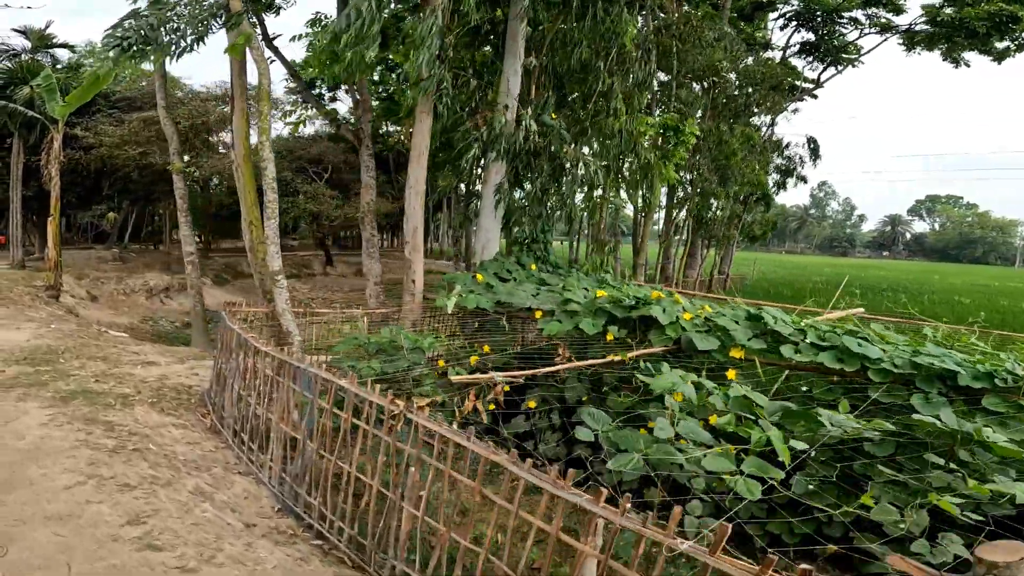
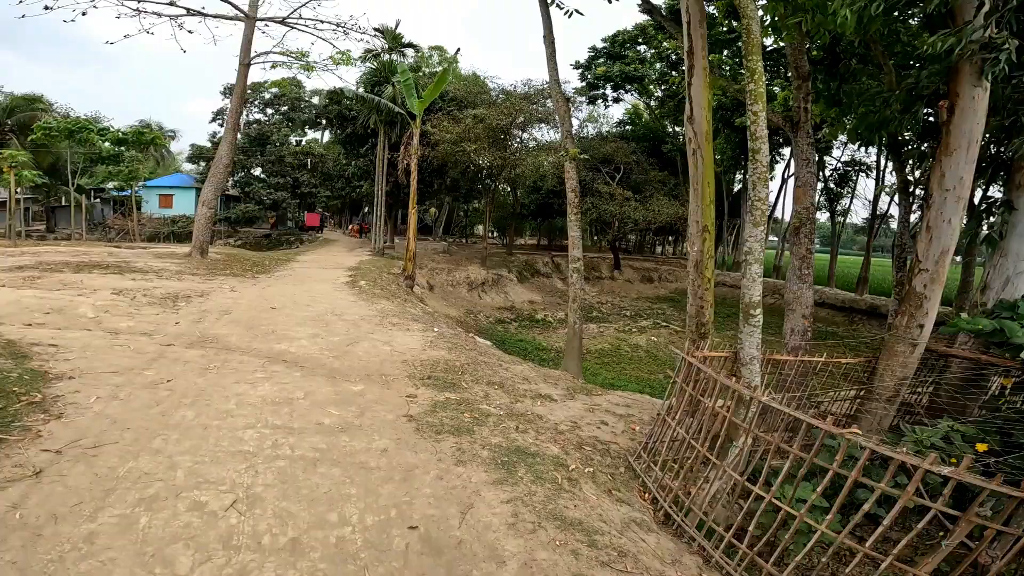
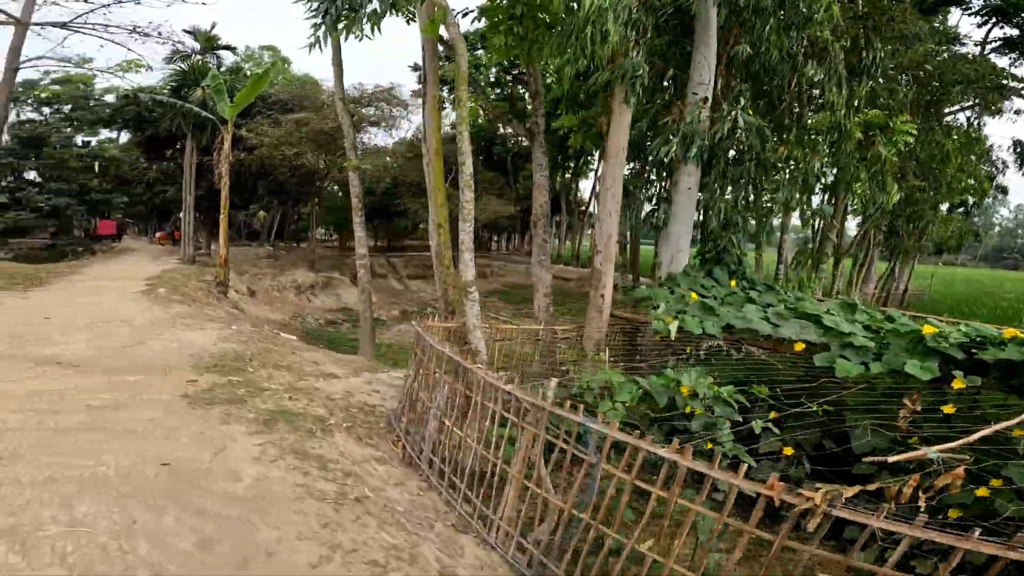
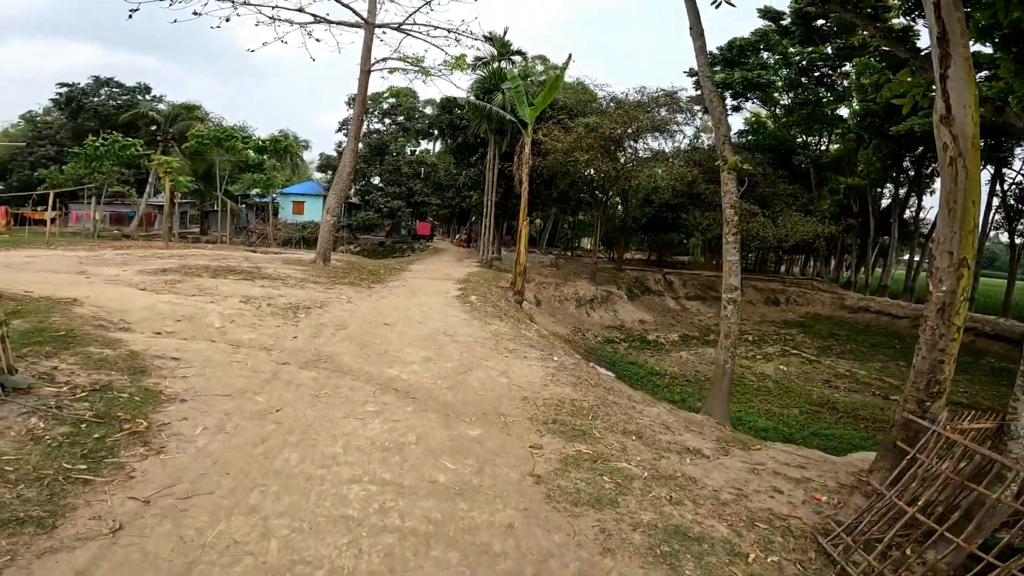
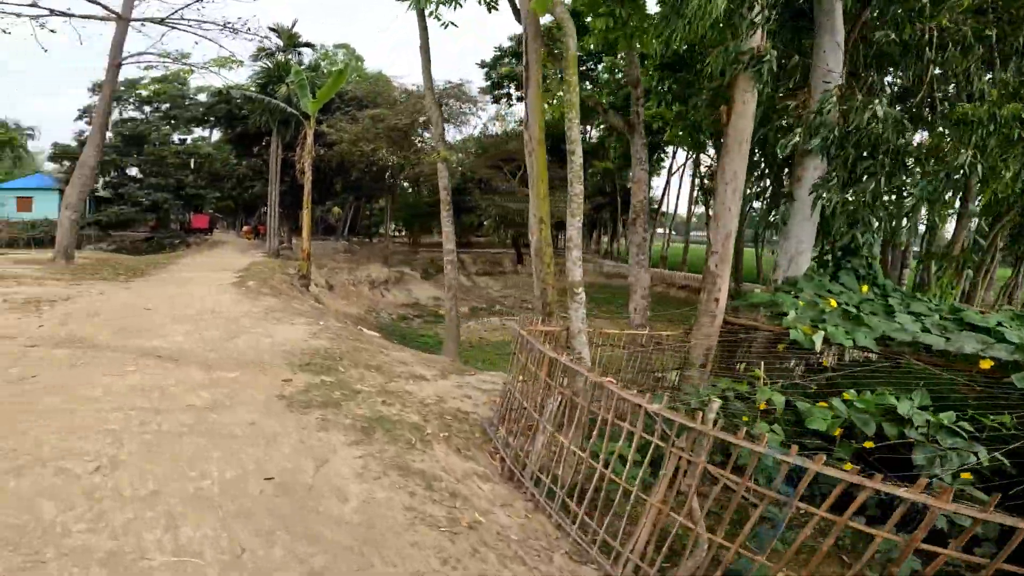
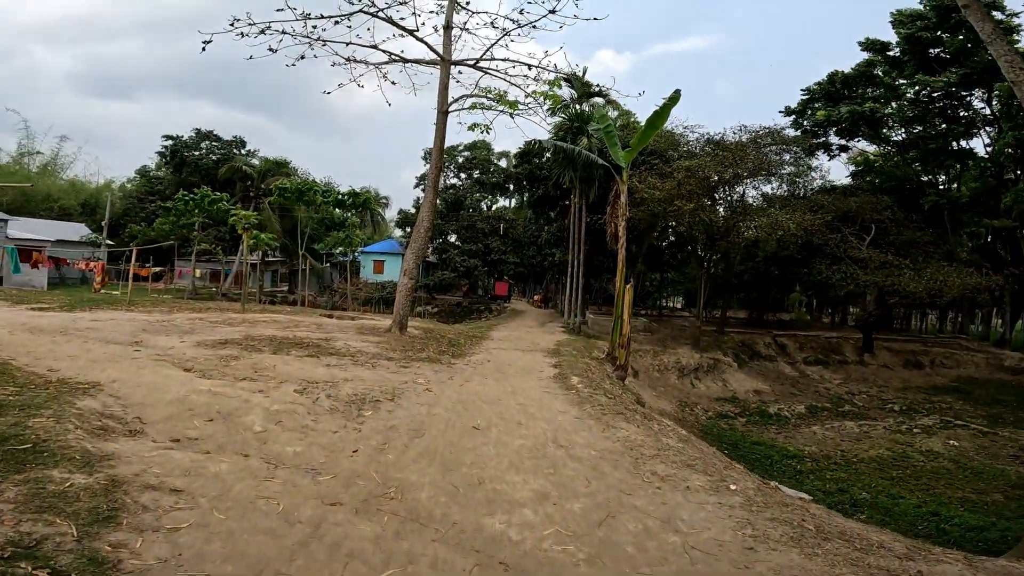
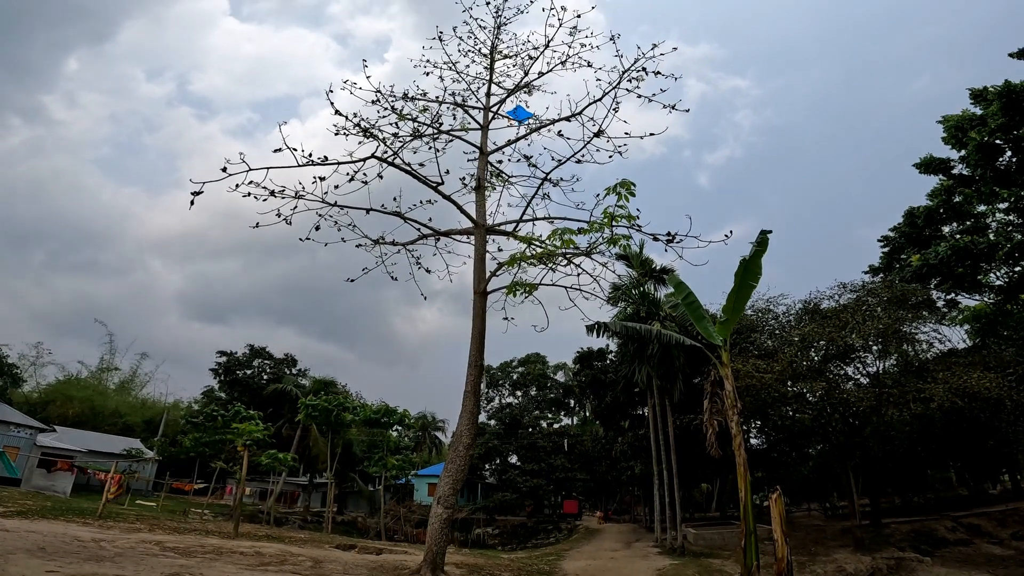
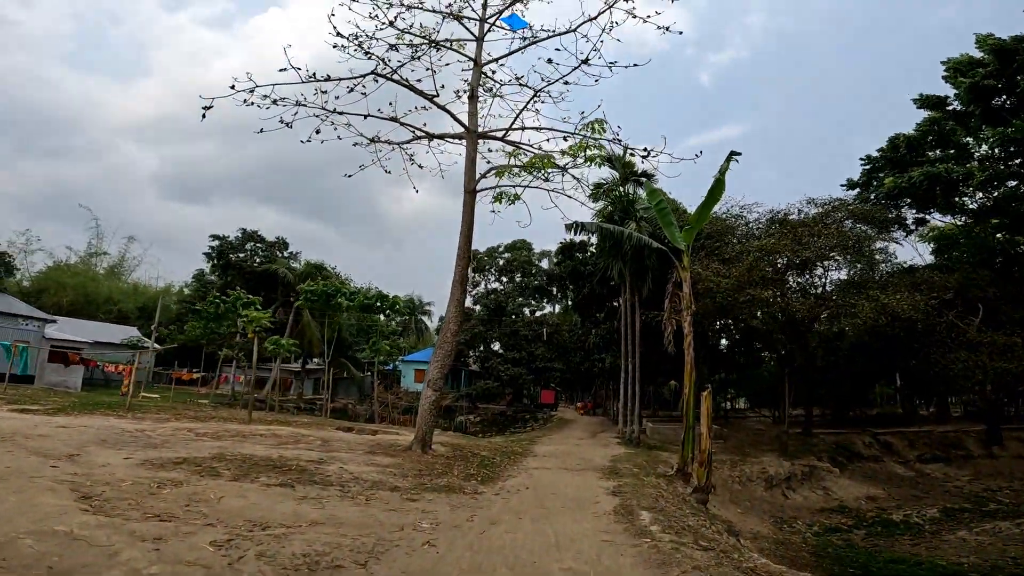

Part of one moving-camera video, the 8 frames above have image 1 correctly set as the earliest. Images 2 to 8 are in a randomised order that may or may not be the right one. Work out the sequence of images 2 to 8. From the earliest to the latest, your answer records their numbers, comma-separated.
3, 5, 2, 4, 6, 8, 7
